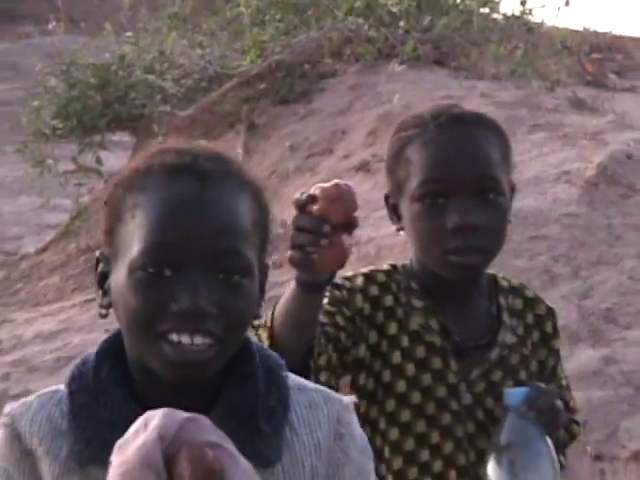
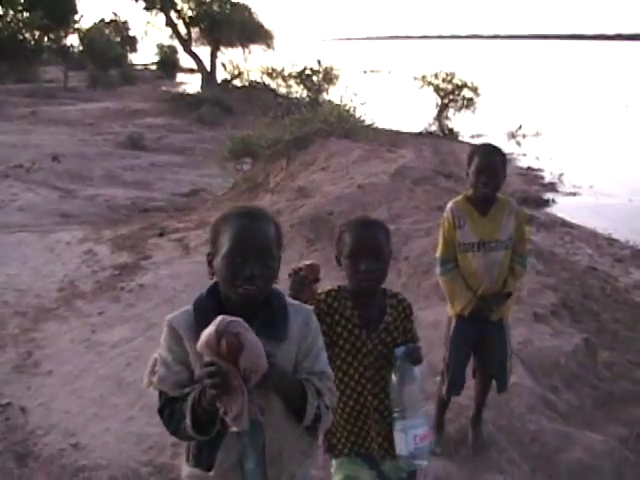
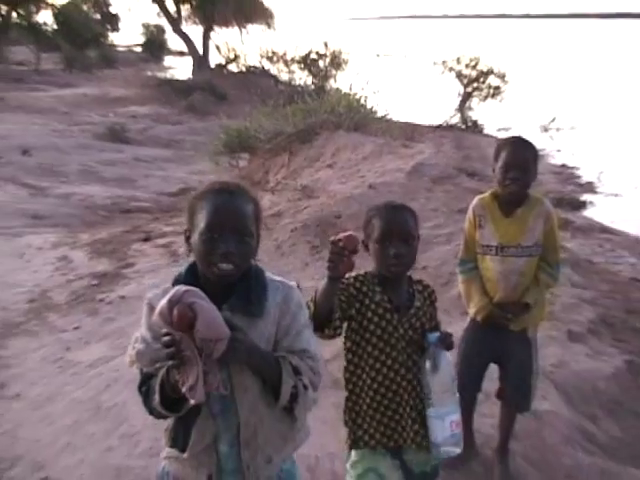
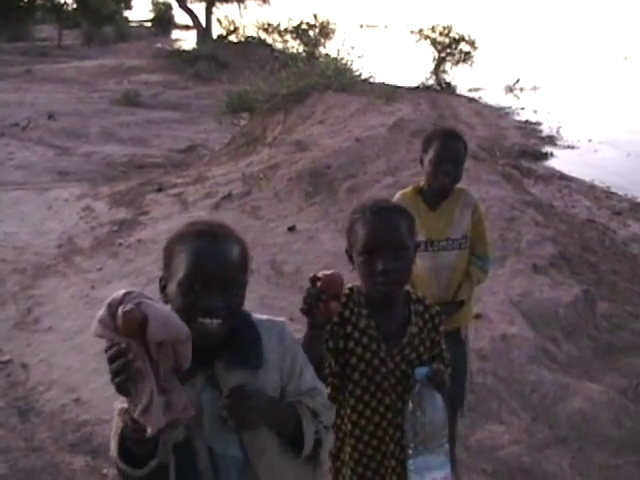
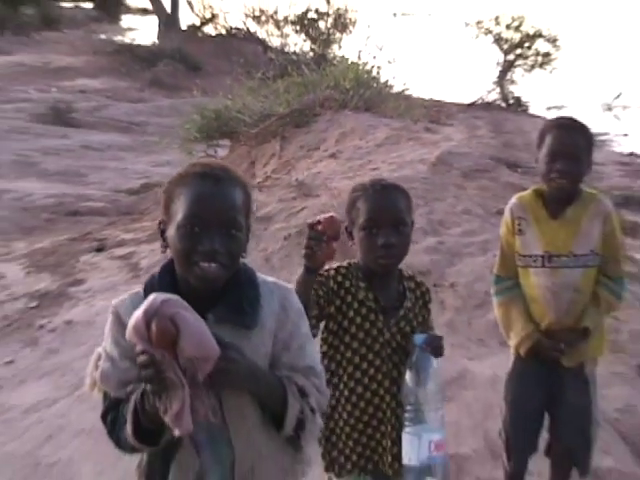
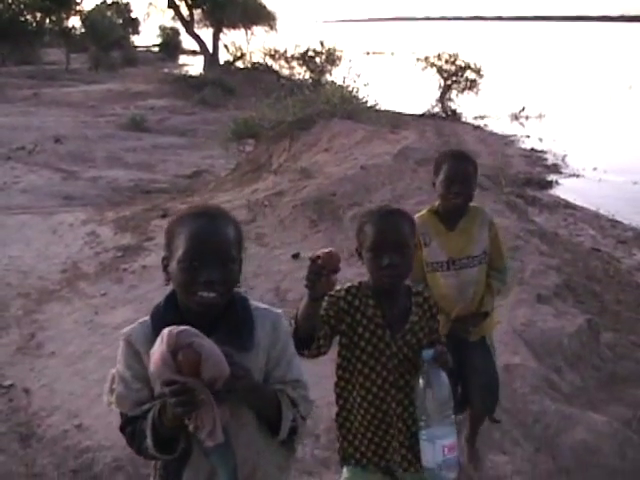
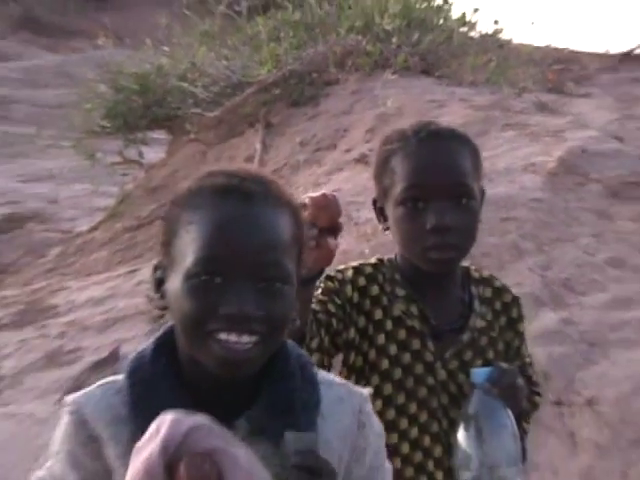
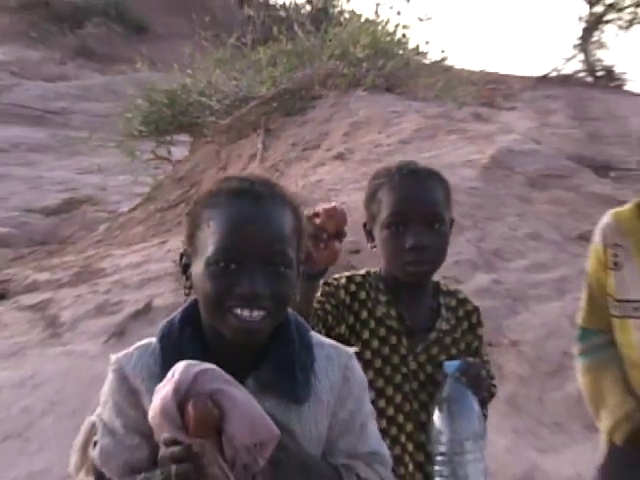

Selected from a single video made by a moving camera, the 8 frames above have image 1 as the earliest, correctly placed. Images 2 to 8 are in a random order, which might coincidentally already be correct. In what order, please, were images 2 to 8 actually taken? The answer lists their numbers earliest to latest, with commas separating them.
7, 8, 5, 3, 2, 6, 4
